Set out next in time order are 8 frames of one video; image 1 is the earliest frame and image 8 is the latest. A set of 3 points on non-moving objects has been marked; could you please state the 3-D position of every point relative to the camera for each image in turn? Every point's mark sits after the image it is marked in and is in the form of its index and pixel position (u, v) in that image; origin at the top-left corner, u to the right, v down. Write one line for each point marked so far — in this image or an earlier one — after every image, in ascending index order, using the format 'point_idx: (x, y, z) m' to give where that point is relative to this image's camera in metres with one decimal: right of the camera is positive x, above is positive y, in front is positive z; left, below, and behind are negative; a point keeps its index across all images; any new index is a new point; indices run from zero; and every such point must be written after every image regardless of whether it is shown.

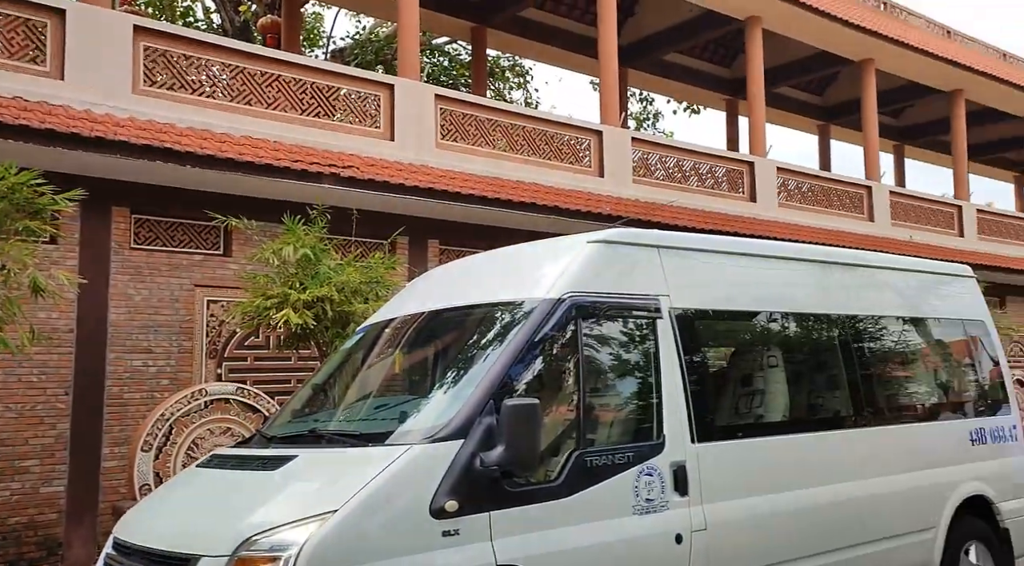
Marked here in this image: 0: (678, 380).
0: (+0.8, -0.5, +3.8) m
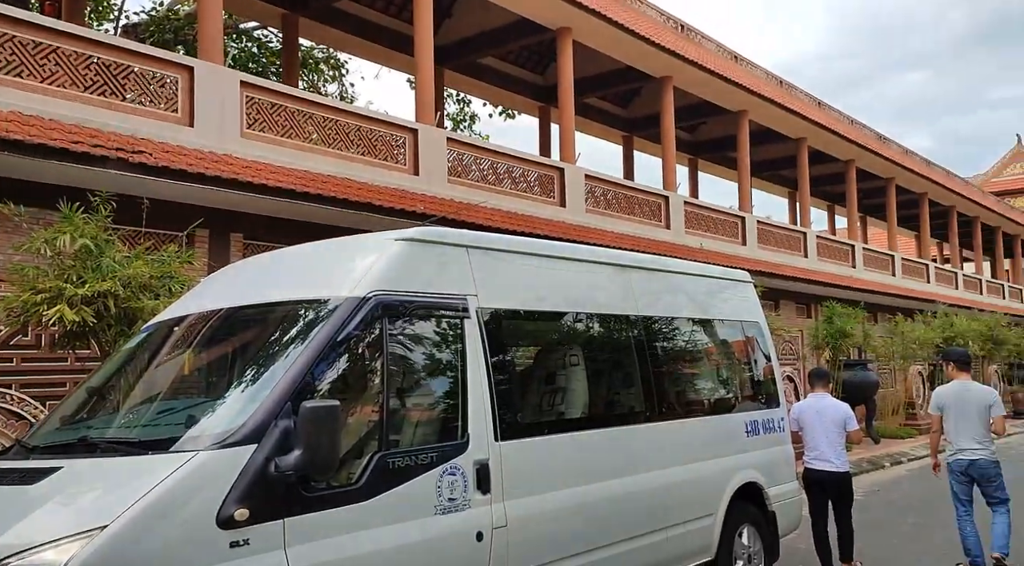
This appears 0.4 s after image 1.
0: (-0.1, -0.5, +3.9) m
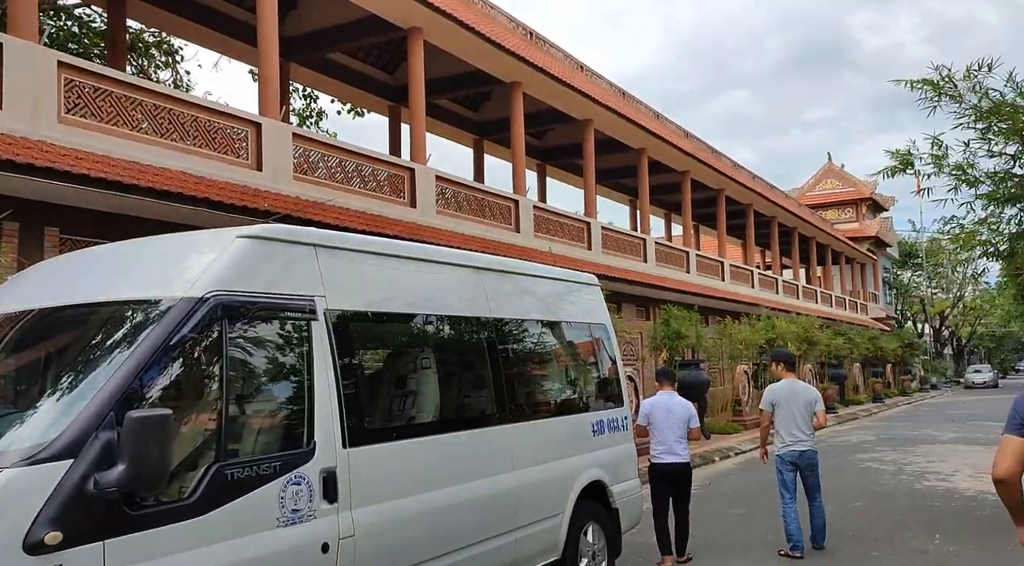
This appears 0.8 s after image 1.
0: (-0.8, -0.5, +3.7) m
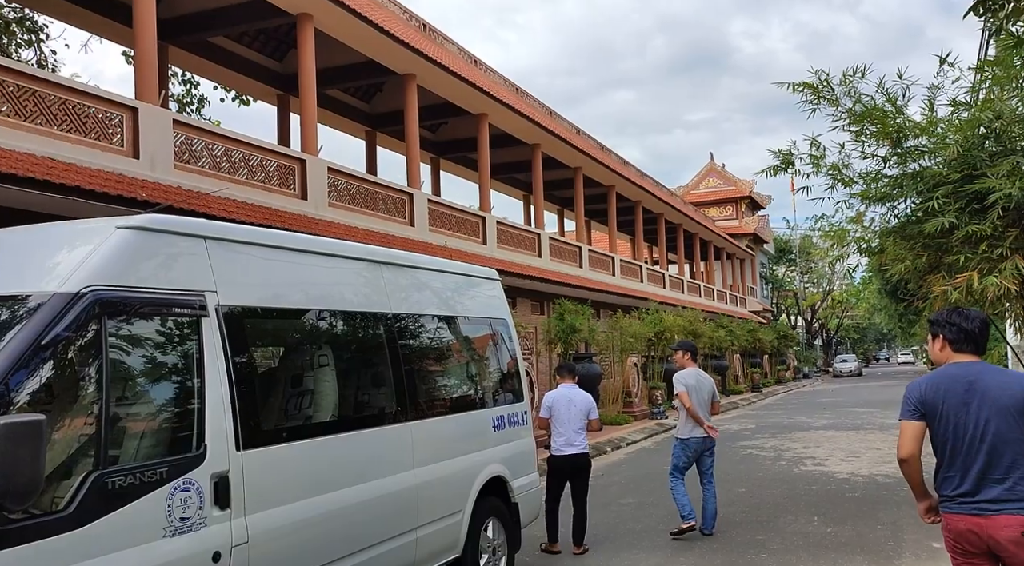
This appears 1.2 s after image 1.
0: (-1.2, -0.4, +3.5) m
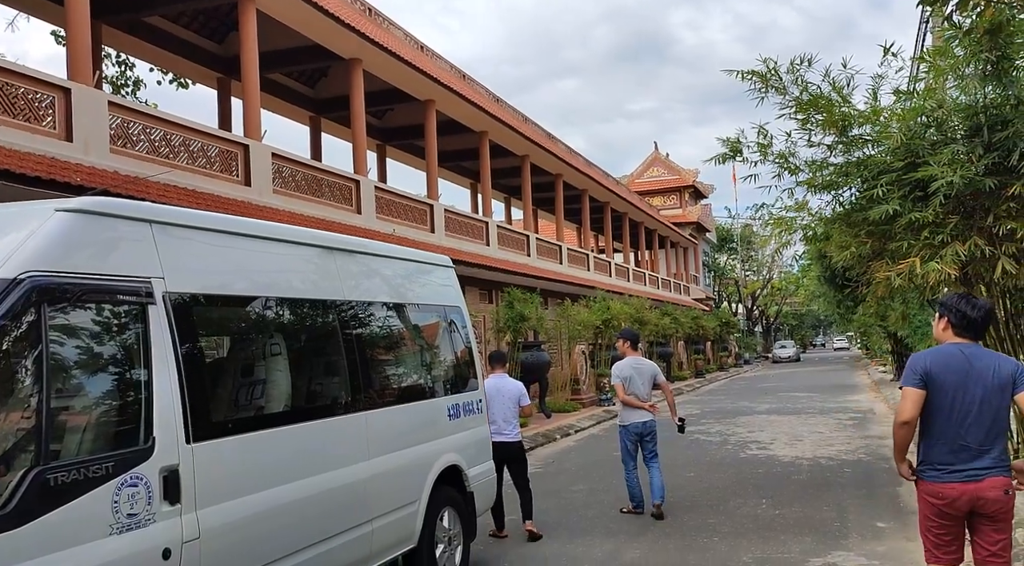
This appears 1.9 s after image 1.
0: (-1.4, -0.4, +3.4) m
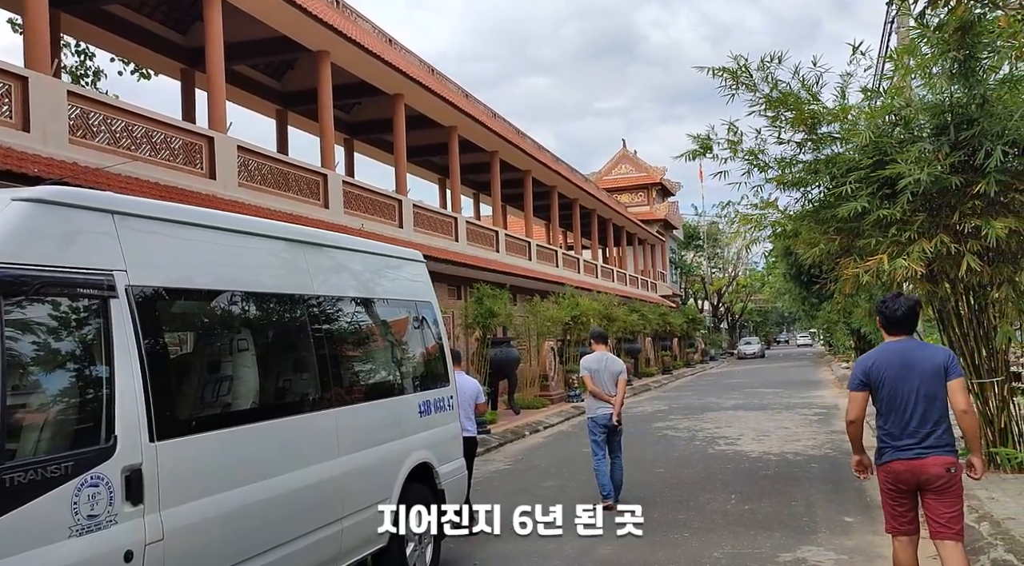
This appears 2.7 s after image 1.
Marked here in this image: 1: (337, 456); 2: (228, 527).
0: (-1.5, -0.3, +3.2) m
1: (-1.0, -1.0, +4.6) m
2: (-1.3, -1.1, +3.6) m
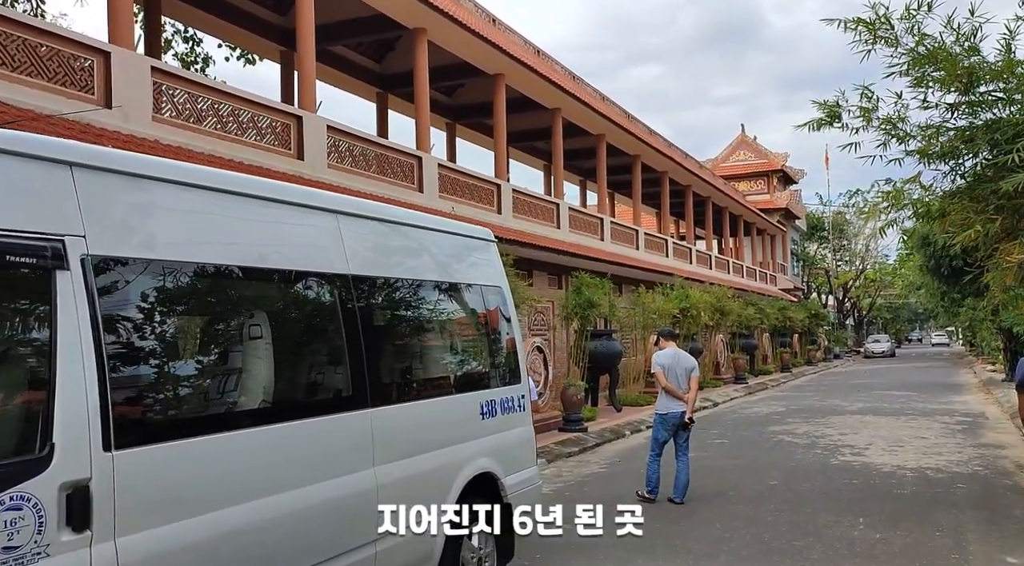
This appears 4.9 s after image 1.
0: (-1.3, -0.3, +2.6) m
1: (-0.6, -0.9, +3.9) m
2: (-1.0, -1.0, +3.0) m
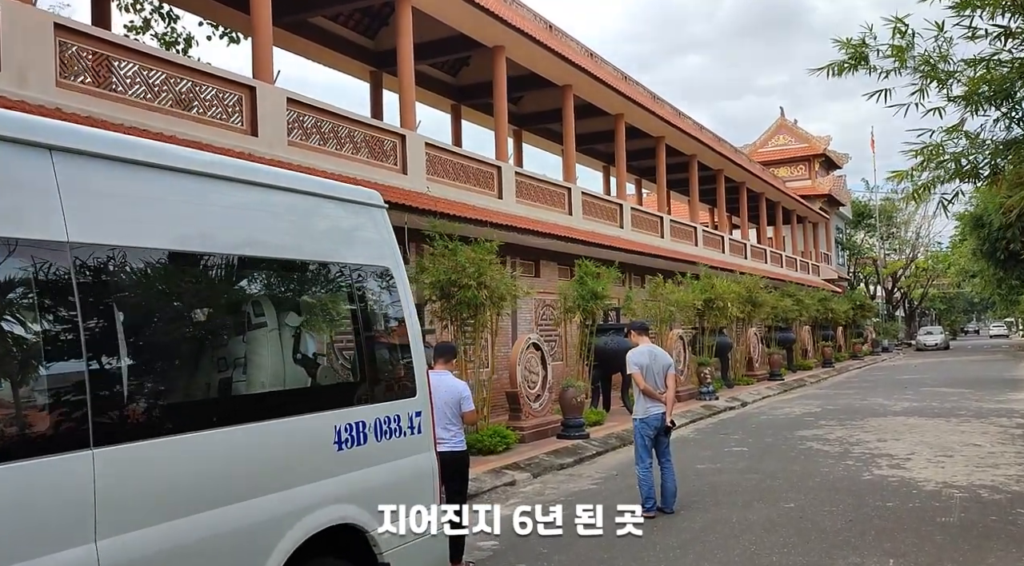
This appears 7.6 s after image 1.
0: (-2.0, -0.2, +1.5) m
1: (-1.2, -0.8, +2.7) m
2: (-1.6, -0.9, +1.8) m
